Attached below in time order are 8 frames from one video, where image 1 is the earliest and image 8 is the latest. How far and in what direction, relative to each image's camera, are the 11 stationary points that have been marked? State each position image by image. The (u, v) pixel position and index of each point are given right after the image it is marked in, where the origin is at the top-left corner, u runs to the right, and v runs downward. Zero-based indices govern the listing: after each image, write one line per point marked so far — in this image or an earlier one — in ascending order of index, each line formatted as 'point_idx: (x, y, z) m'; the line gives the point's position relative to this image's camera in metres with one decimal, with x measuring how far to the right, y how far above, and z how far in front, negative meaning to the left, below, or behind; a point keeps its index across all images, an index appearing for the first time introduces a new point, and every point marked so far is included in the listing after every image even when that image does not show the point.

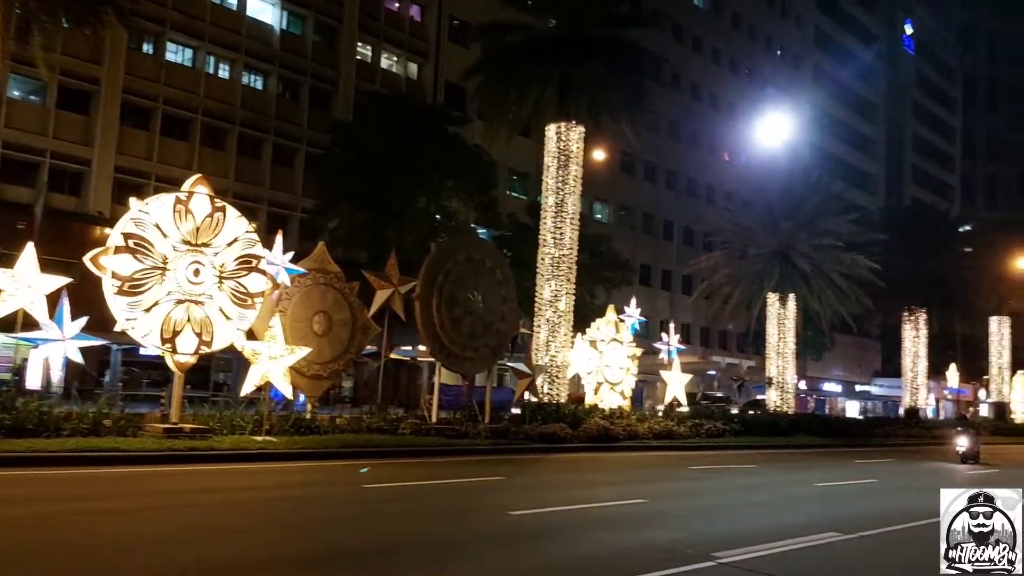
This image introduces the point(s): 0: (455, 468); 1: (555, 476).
0: (-1.1, -3.7, +17.5) m
1: (+0.9, -3.8, +17.4) m
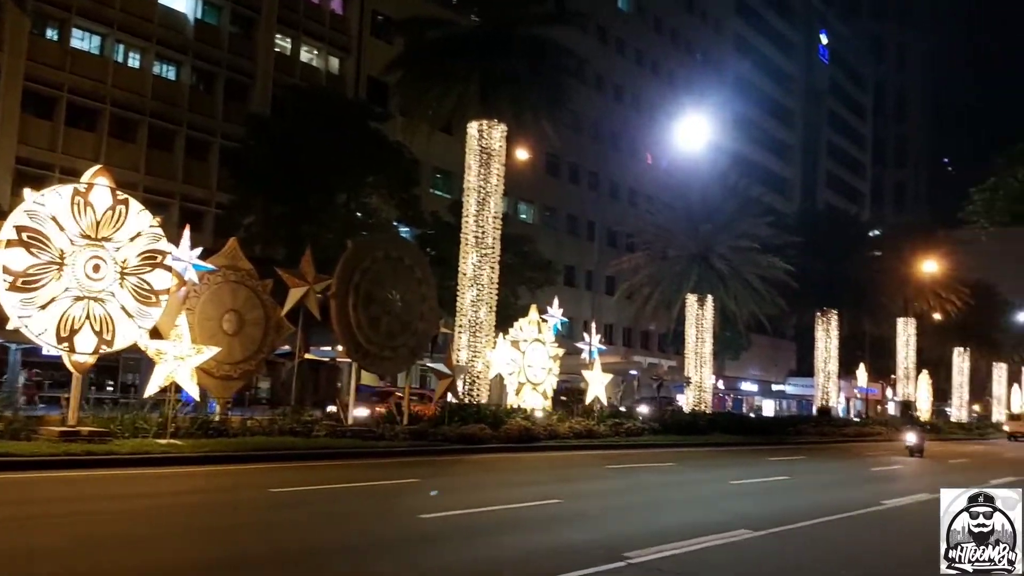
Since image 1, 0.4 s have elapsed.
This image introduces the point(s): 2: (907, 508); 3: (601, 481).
0: (-2.7, -3.6, +17.1) m
1: (-0.7, -3.8, +17.2) m
2: (+7.4, -4.1, +16.1) m
3: (+1.9, -4.0, +17.5) m
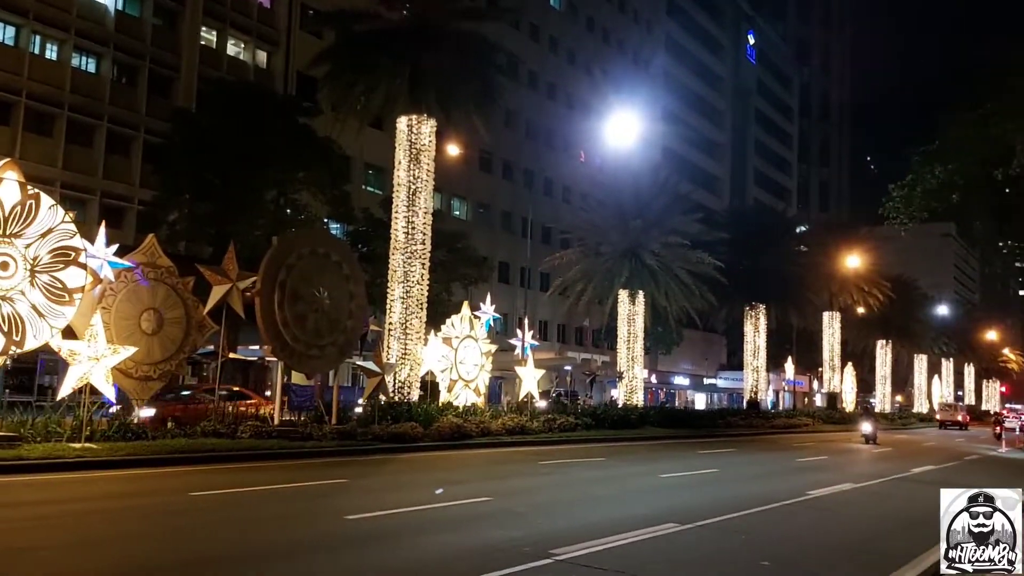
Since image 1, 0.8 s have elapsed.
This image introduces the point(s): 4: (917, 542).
0: (-4.1, -3.6, +16.7) m
1: (-2.1, -3.7, +16.9) m
2: (+6.1, -4.0, +16.5) m
3: (+0.5, -3.9, +17.5) m
4: (+5.7, -3.6, +12.3) m
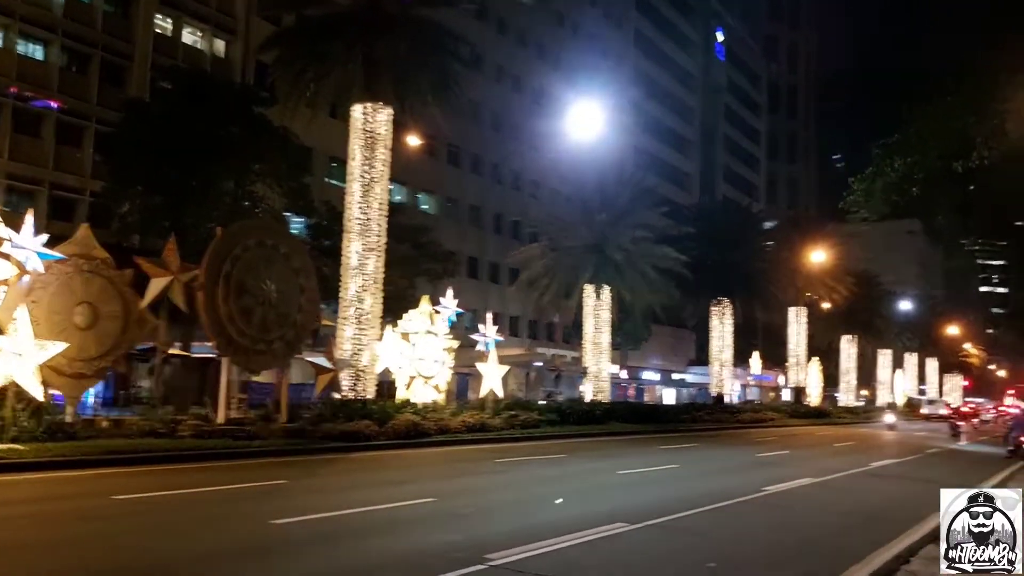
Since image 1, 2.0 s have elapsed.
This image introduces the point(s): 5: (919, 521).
0: (-5.0, -3.4, +16.0) m
1: (-3.0, -3.5, +16.3) m
2: (+5.2, -3.8, +16.0) m
3: (-0.5, -3.7, +16.9) m
4: (+4.9, -3.5, +11.9) m
5: (+6.6, -3.8, +13.9) m
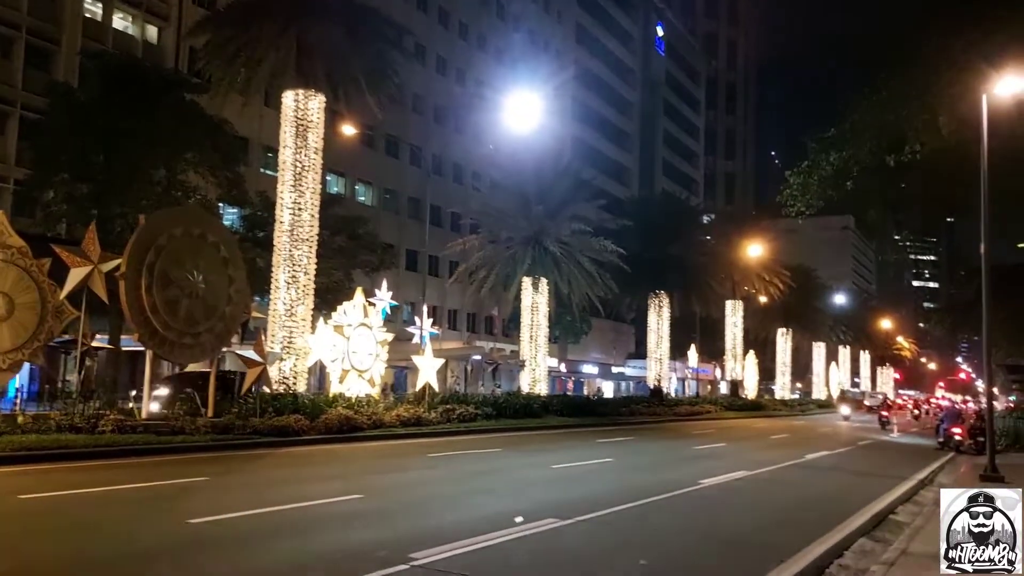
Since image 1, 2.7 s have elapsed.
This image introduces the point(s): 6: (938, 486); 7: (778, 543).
0: (-6.2, -3.2, +15.4) m
1: (-4.3, -3.4, +15.8) m
2: (+3.9, -3.7, +16.2) m
3: (-1.8, -3.6, +16.6) m
4: (+4.0, -3.4, +12.0) m
5: (+5.4, -3.7, +14.1) m
6: (+9.6, -4.5, +19.6) m
7: (+3.3, -3.3, +11.1) m
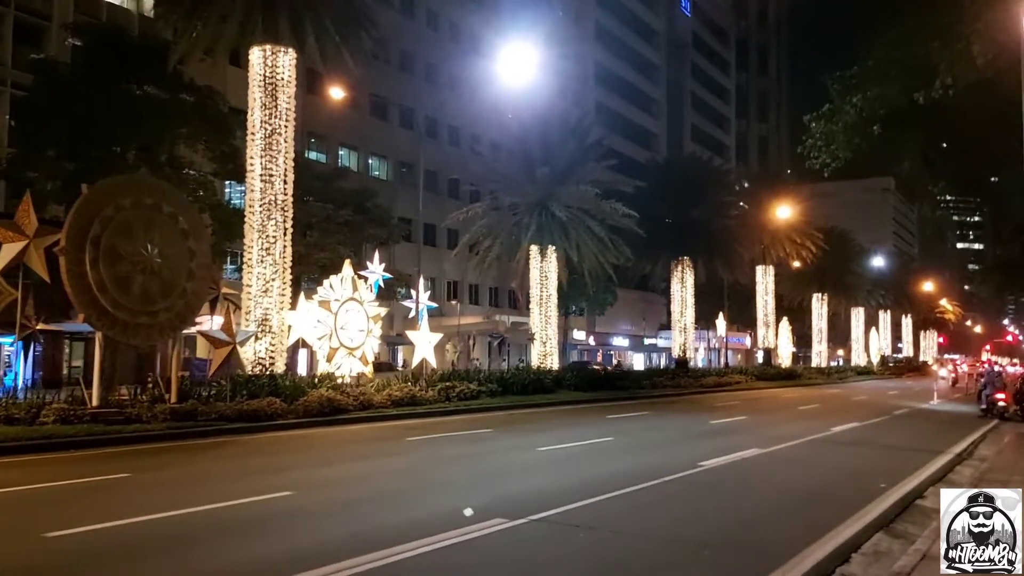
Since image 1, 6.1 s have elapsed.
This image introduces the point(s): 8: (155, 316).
0: (-6.7, -2.8, +13.8) m
1: (-4.7, -2.9, +14.2) m
2: (+3.5, -3.0, +14.2) m
3: (-2.2, -3.0, +14.9) m
4: (+3.3, -2.8, +10.0) m
5: (+4.9, -2.9, +12.0) m
6: (+9.3, -3.4, +17.3) m
7: (+2.7, -2.7, +9.1) m
8: (-7.7, -0.6, +18.8) m
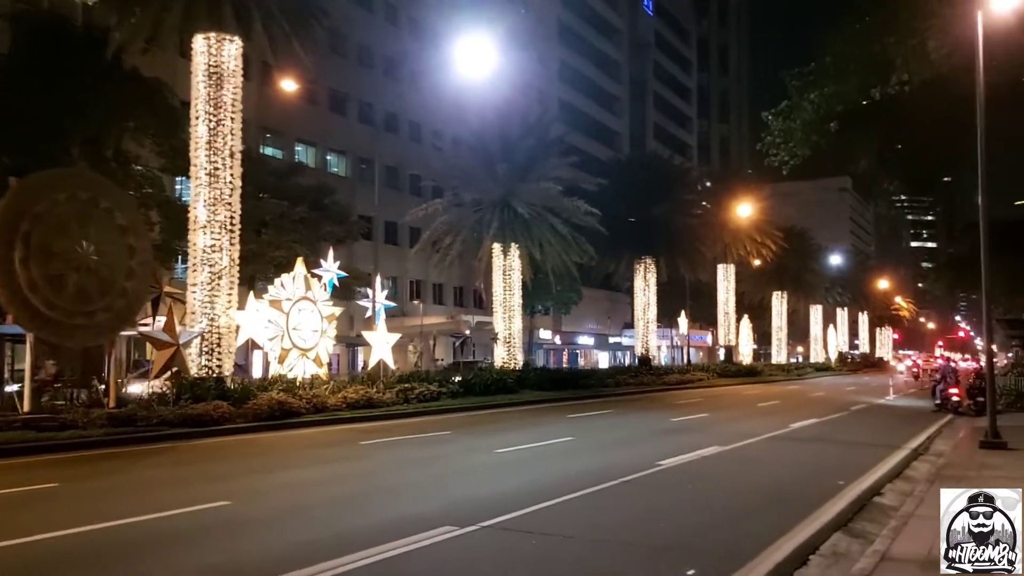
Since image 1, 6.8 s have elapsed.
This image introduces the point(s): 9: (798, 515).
0: (-7.4, -2.8, +13.0) m
1: (-5.4, -2.9, +13.5) m
2: (+2.7, -2.9, +13.8) m
3: (-3.0, -2.9, +14.3) m
4: (+2.8, -2.7, +9.7) m
5: (+4.3, -2.9, +11.7) m
6: (+8.5, -3.3, +17.2) m
7: (+2.2, -2.6, +8.7) m
8: (-8.7, -0.6, +17.9) m
9: (+3.5, -2.7, +10.3) m
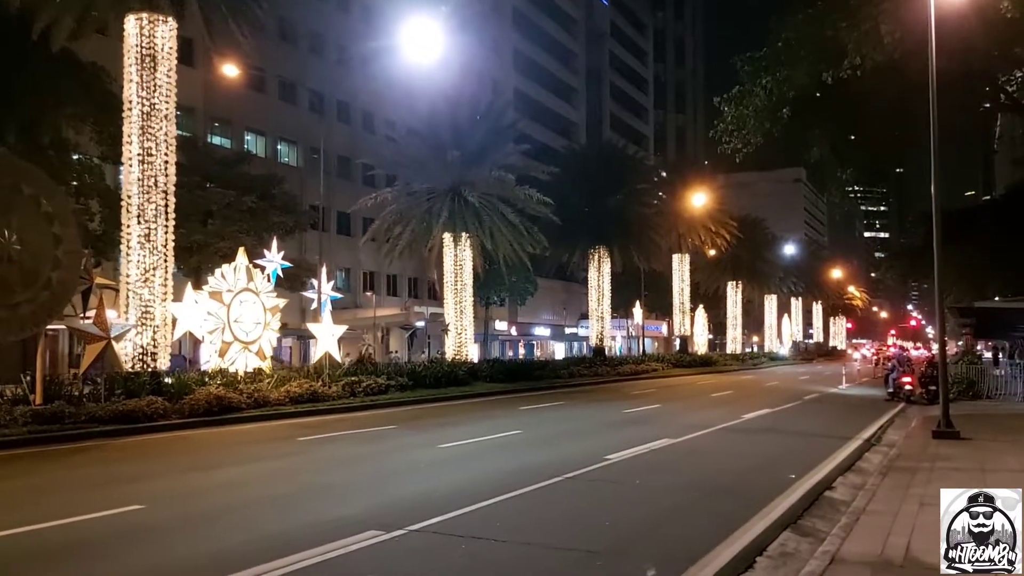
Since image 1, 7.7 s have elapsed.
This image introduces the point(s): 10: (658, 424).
0: (-8.2, -2.7, +12.2) m
1: (-6.3, -2.7, +12.7) m
2: (+1.8, -2.7, +13.4) m
3: (-3.9, -2.8, +13.6) m
4: (+2.1, -2.6, +9.3) m
5: (+3.5, -2.7, +11.4) m
6: (+7.4, -3.1, +17.1) m
7: (+1.5, -2.5, +8.3) m
8: (-9.7, -0.4, +16.9) m
9: (+2.8, -2.6, +10.0) m
10: (+3.3, -3.1, +19.7) m
